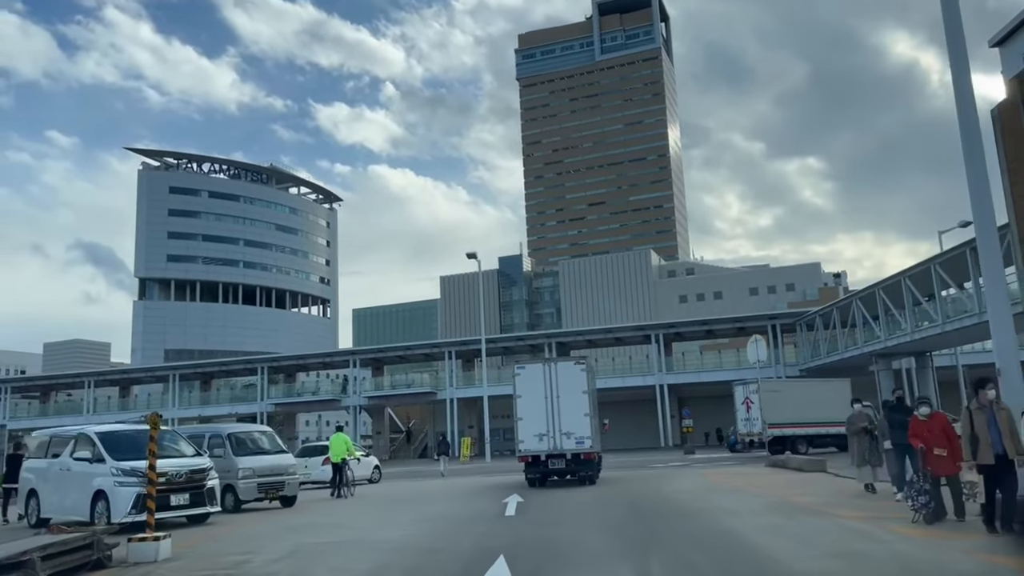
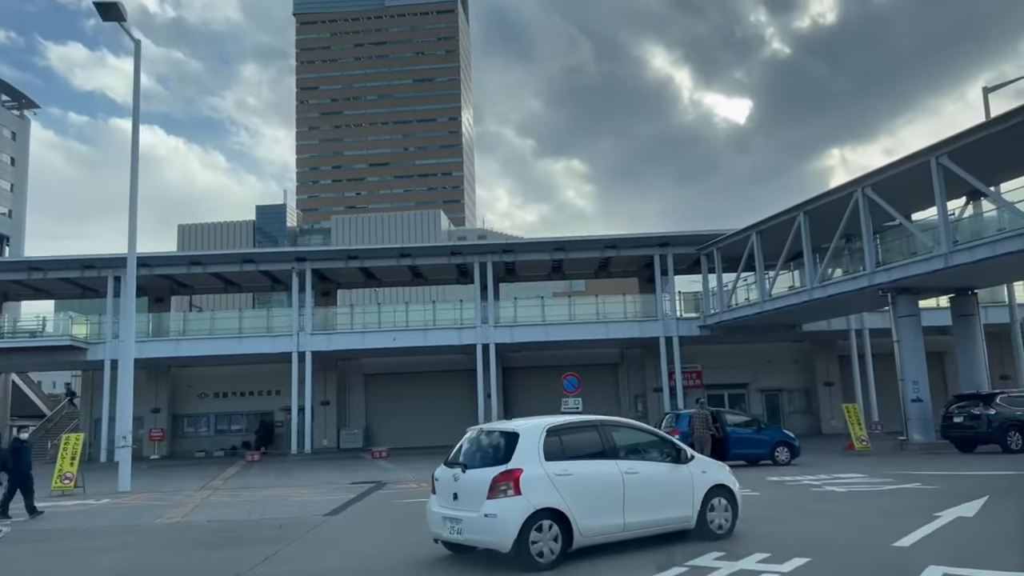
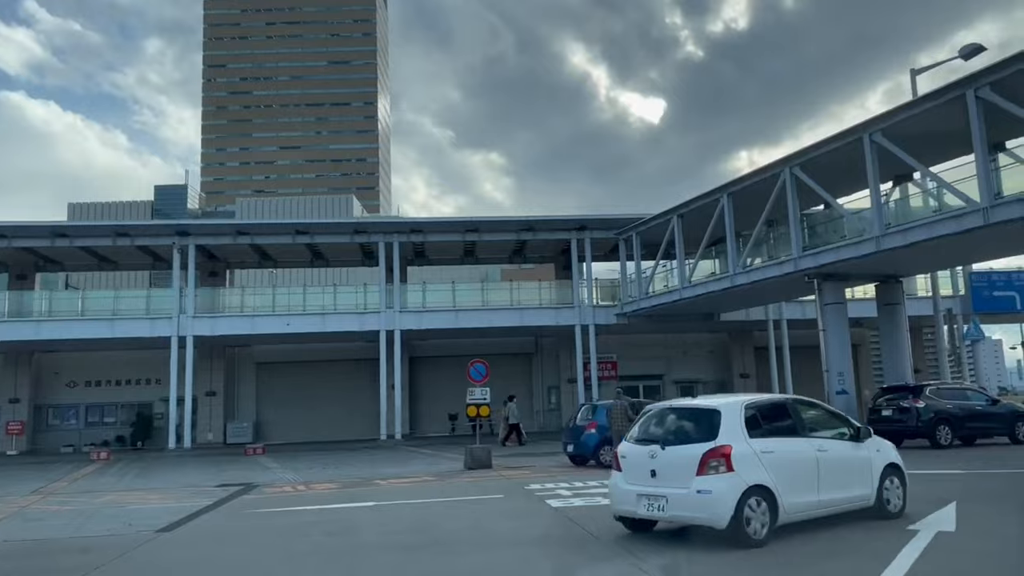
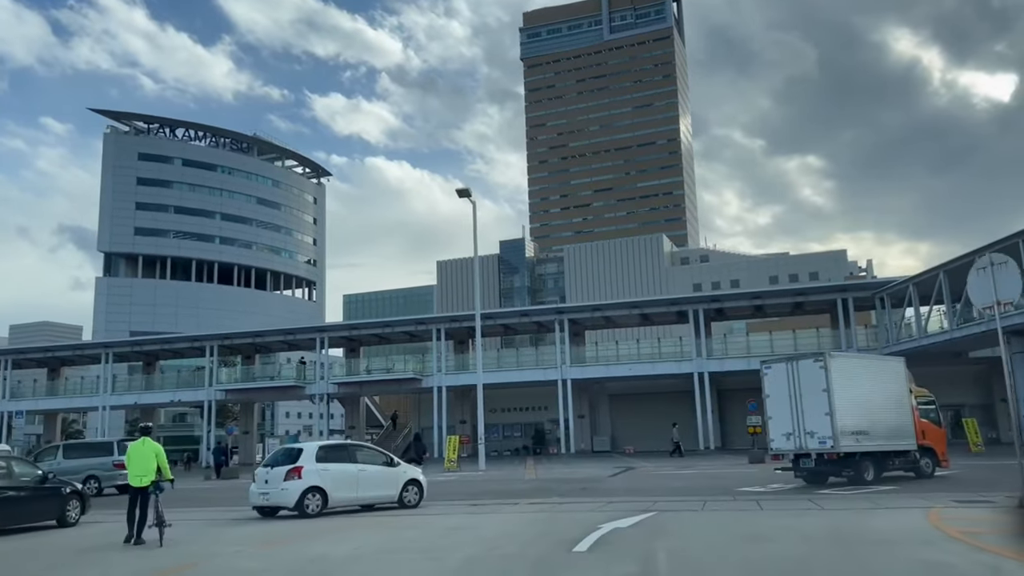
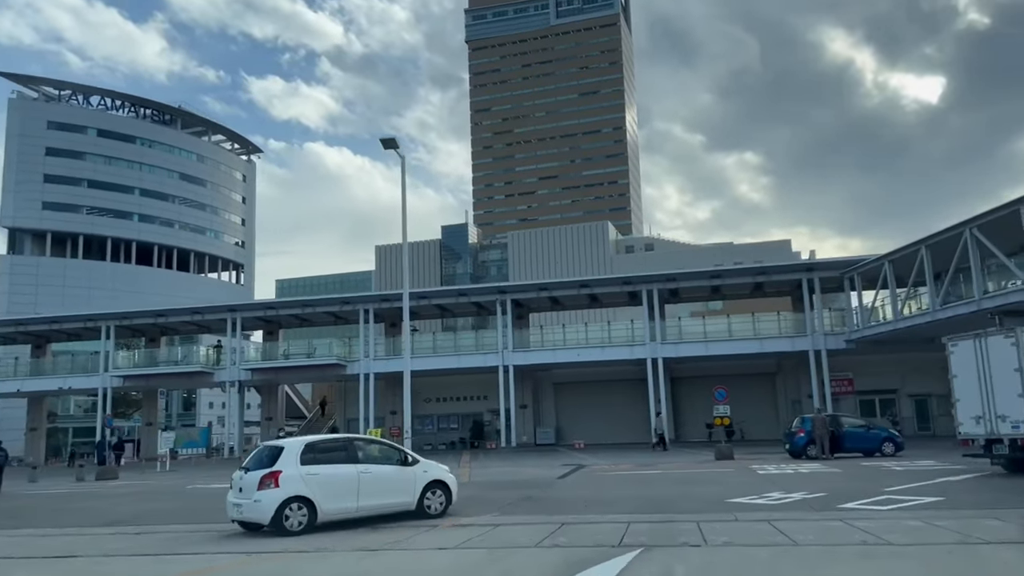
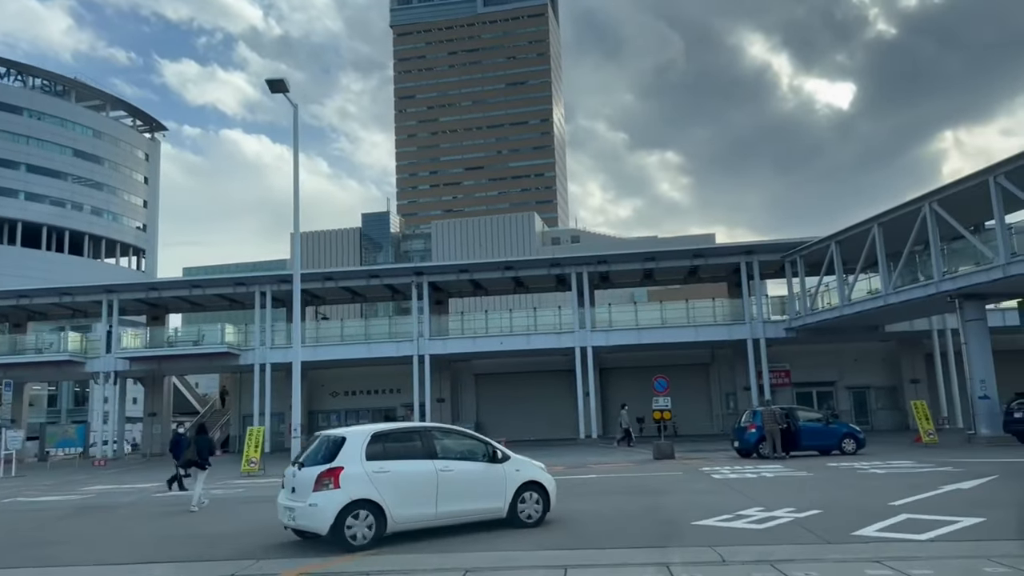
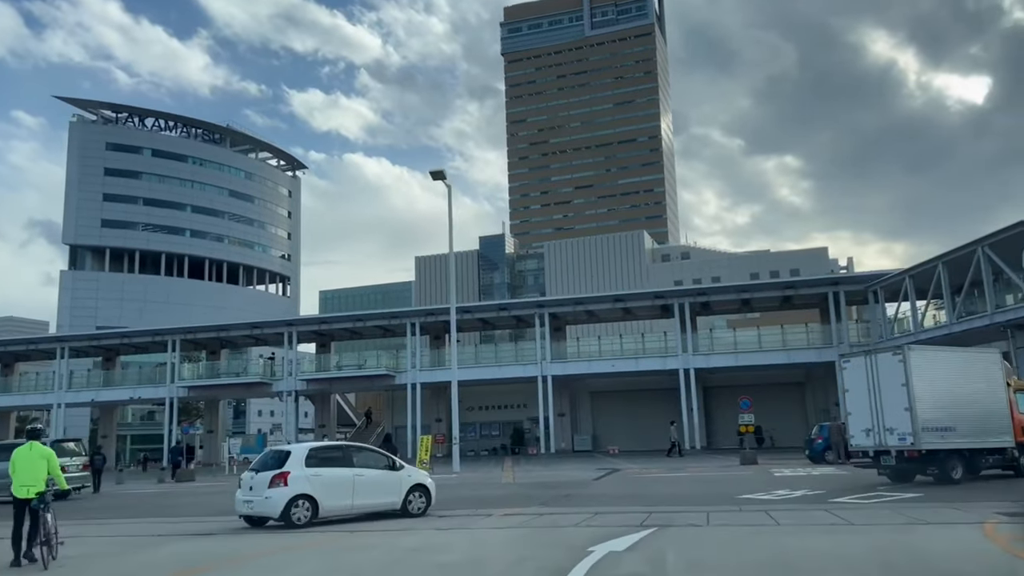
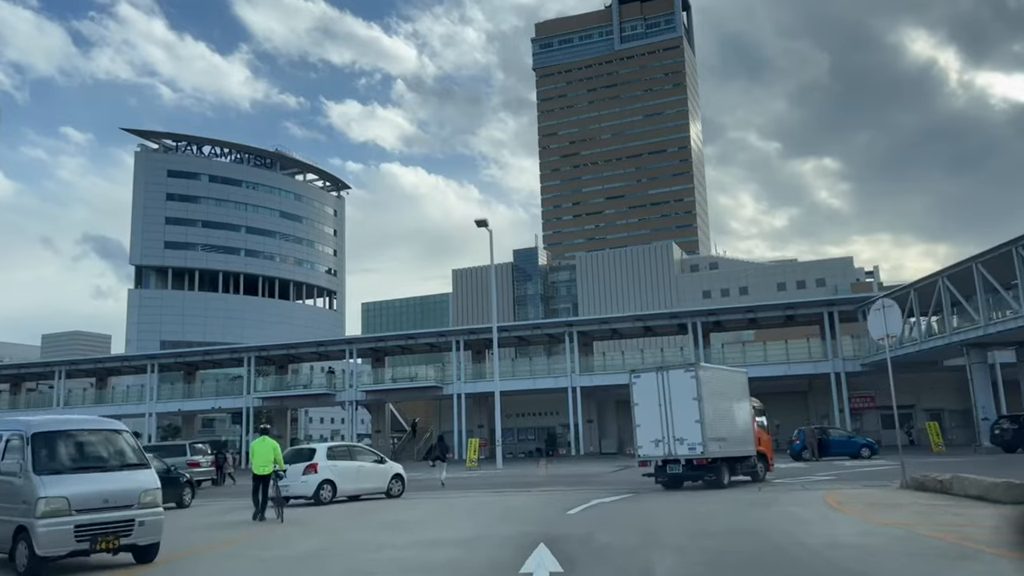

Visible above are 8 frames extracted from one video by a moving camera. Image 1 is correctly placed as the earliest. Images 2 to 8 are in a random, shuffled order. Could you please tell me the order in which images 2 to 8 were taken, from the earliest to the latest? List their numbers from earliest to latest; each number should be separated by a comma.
8, 4, 7, 5, 6, 2, 3
